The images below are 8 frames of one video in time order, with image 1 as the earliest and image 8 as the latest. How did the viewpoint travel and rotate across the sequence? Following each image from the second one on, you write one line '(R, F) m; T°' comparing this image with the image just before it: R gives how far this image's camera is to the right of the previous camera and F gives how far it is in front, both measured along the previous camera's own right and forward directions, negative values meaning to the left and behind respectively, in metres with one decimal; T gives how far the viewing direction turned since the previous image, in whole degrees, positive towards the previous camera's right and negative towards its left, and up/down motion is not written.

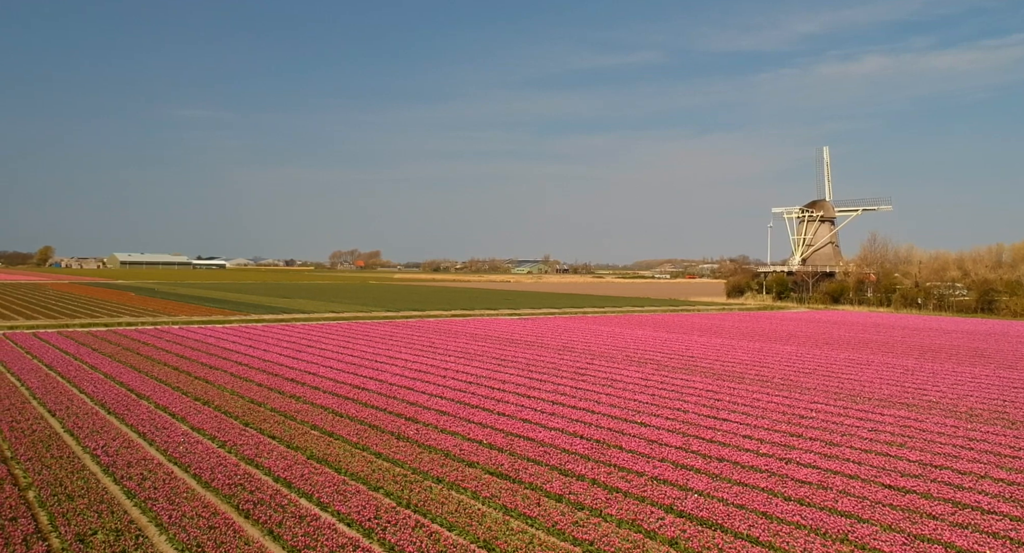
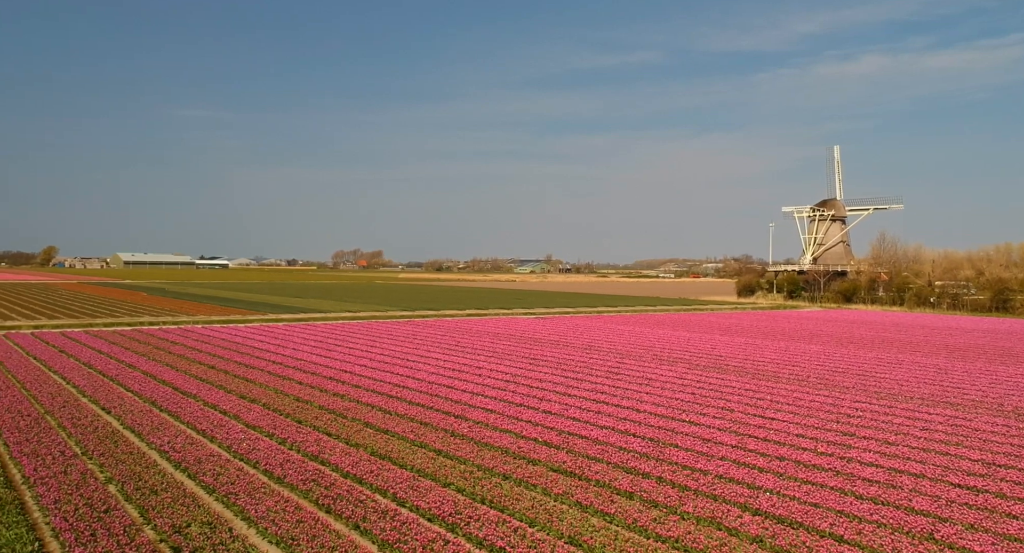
(-0.4, 0.0) m; -2°
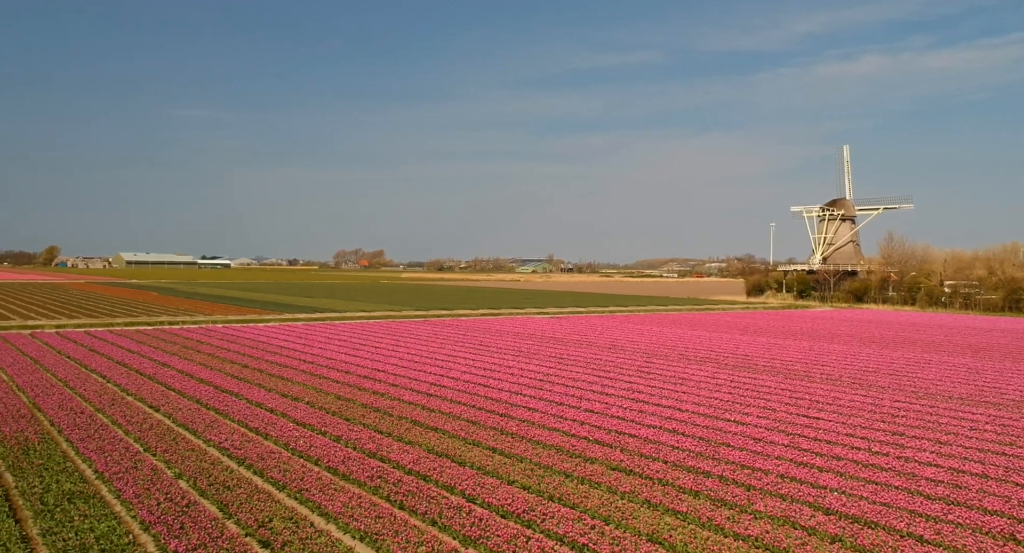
(-0.4, 0.0) m; -1°
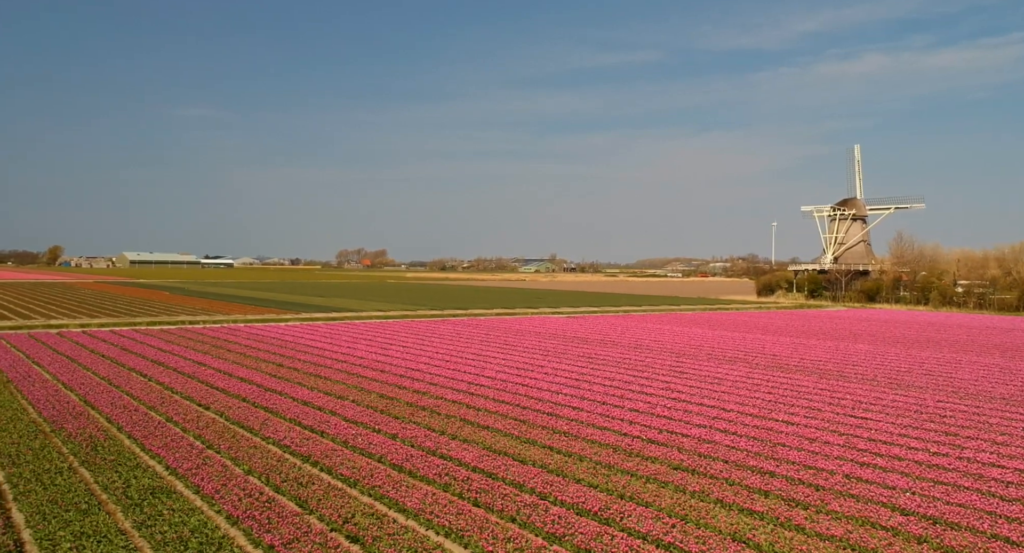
(-0.4, 0.0) m; -2°
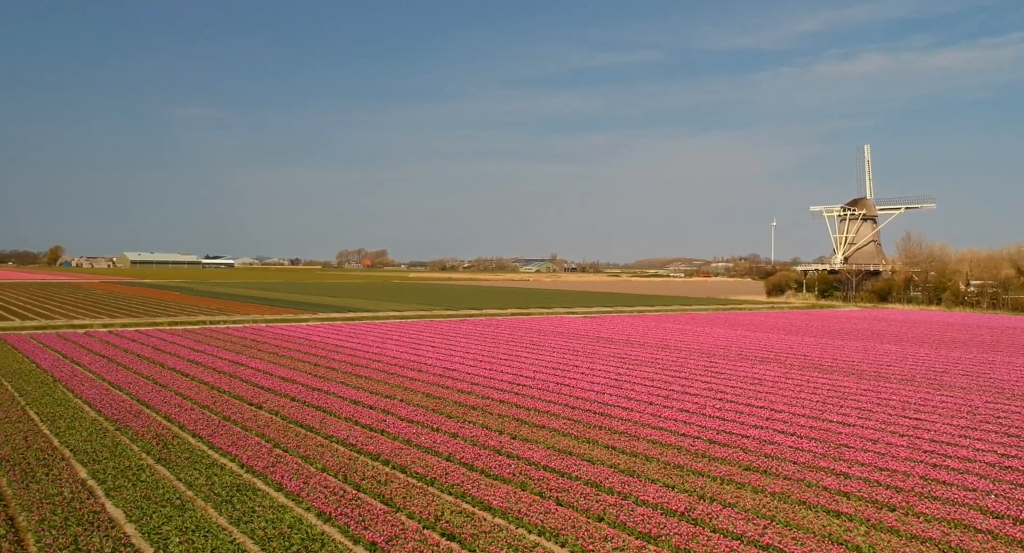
(-0.5, 0.0) m; -2°
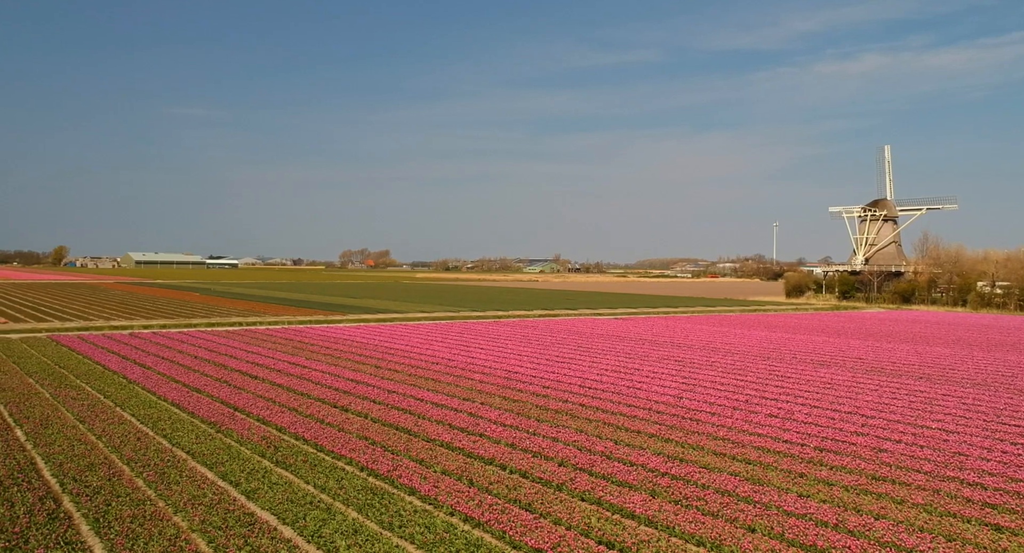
(-0.8, 0.0) m; -3°
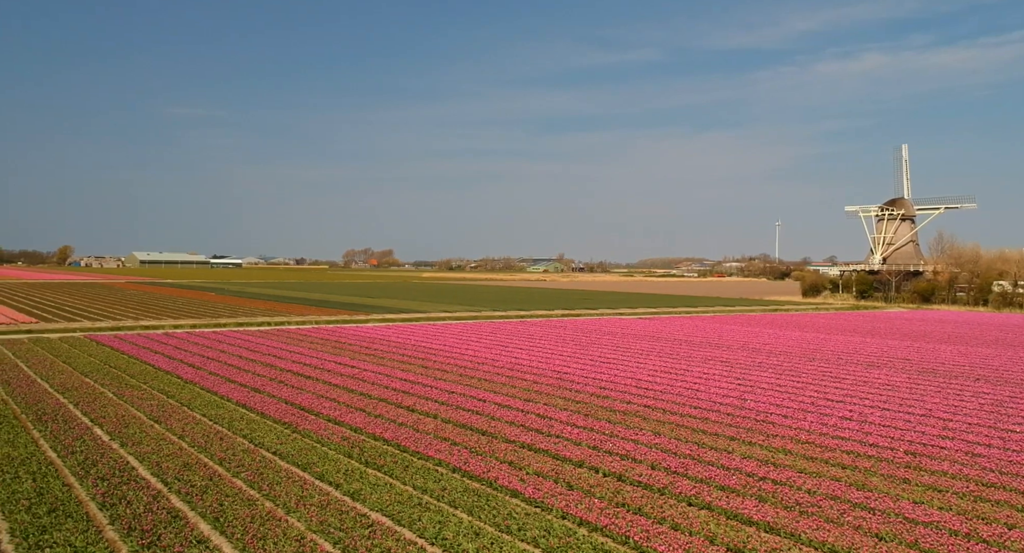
(-0.6, +0.1) m; -2°
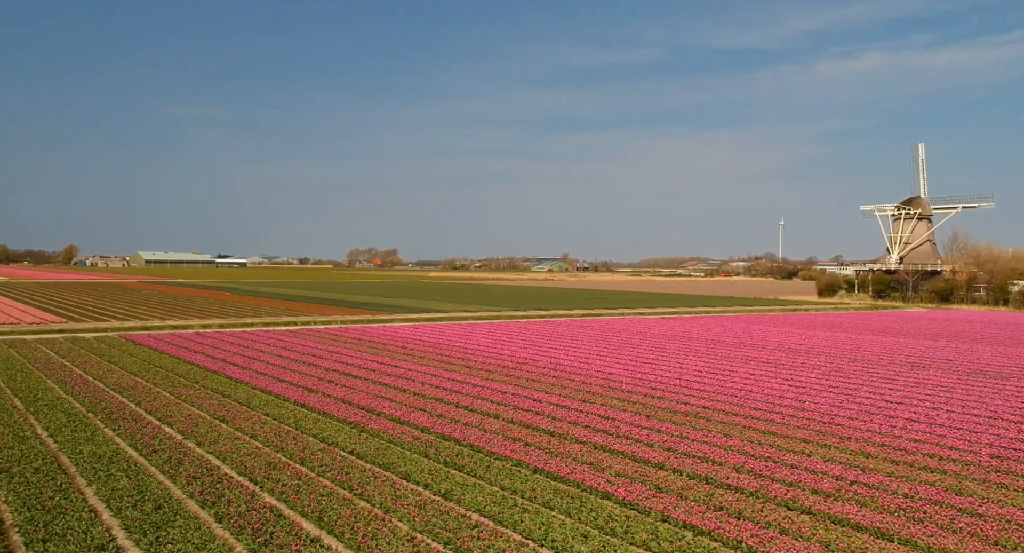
(-0.6, 0.0) m; -2°
